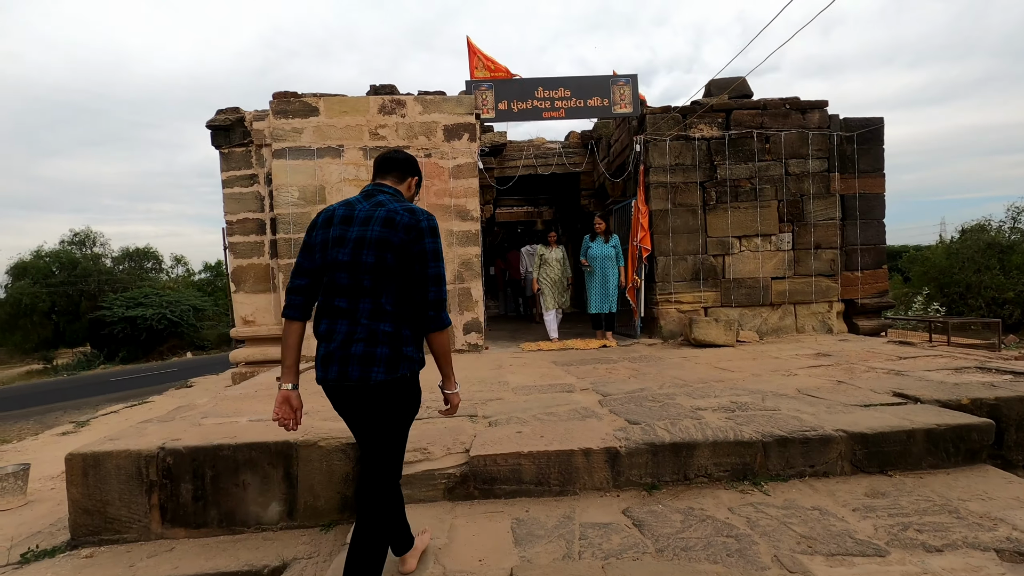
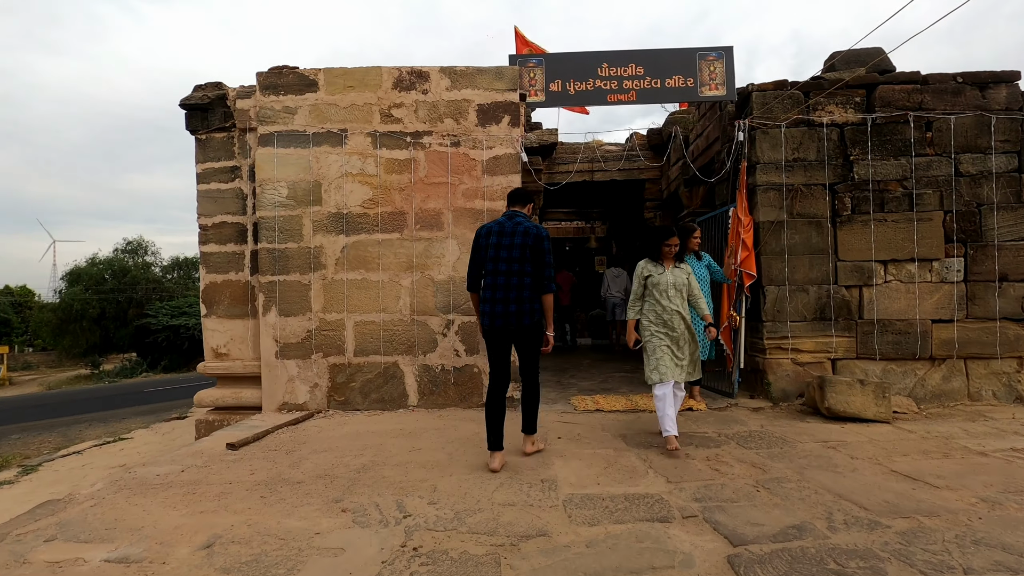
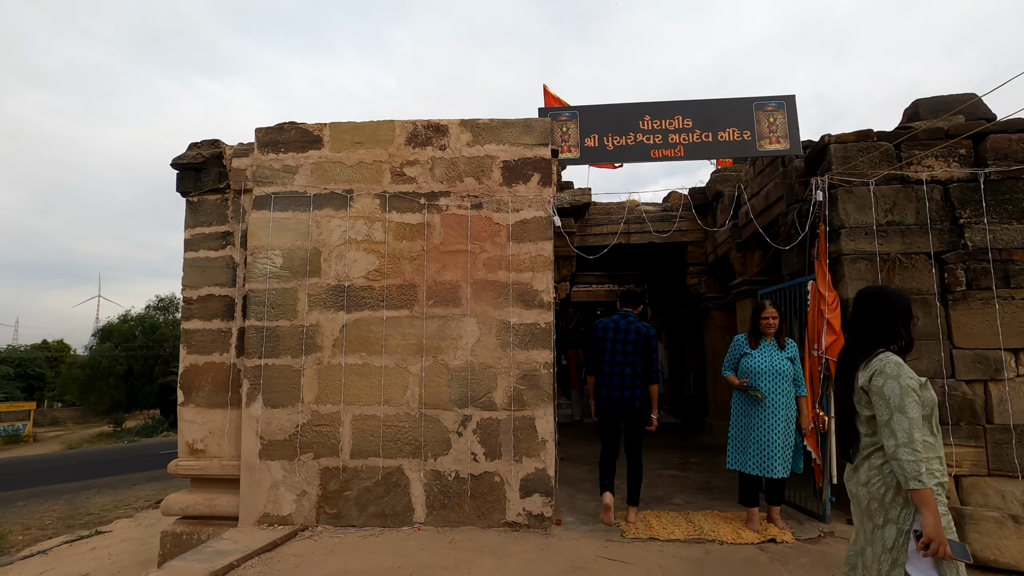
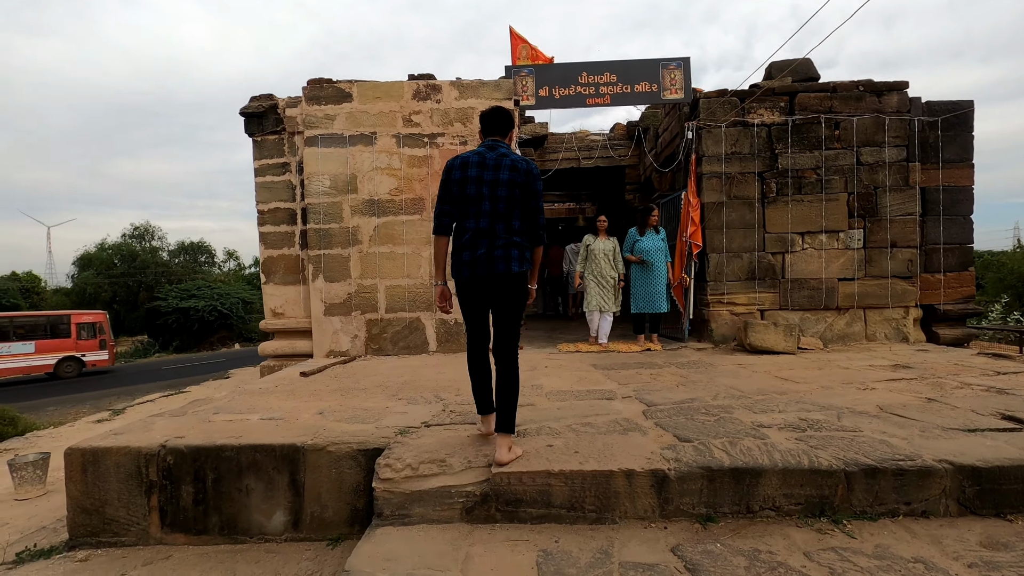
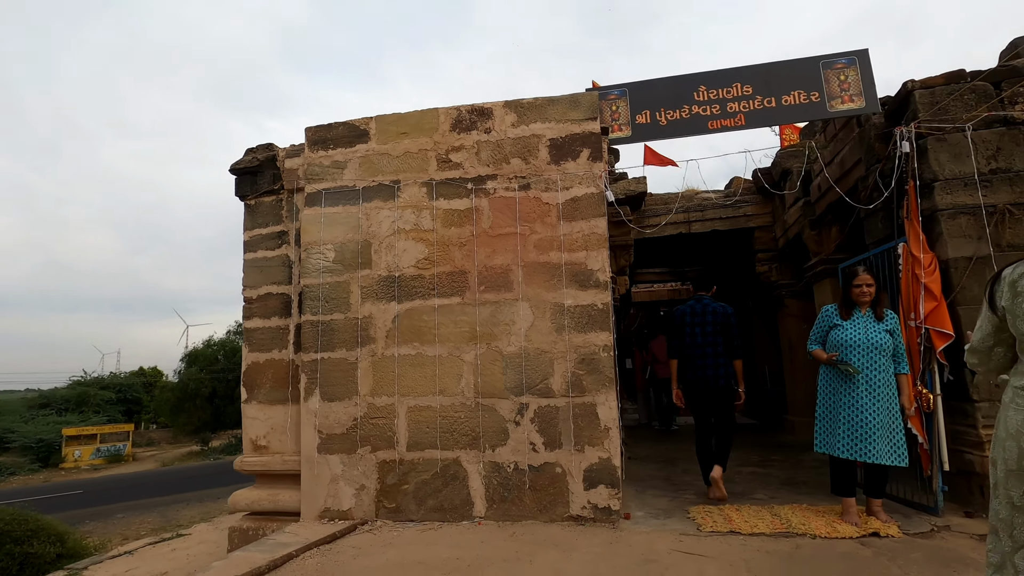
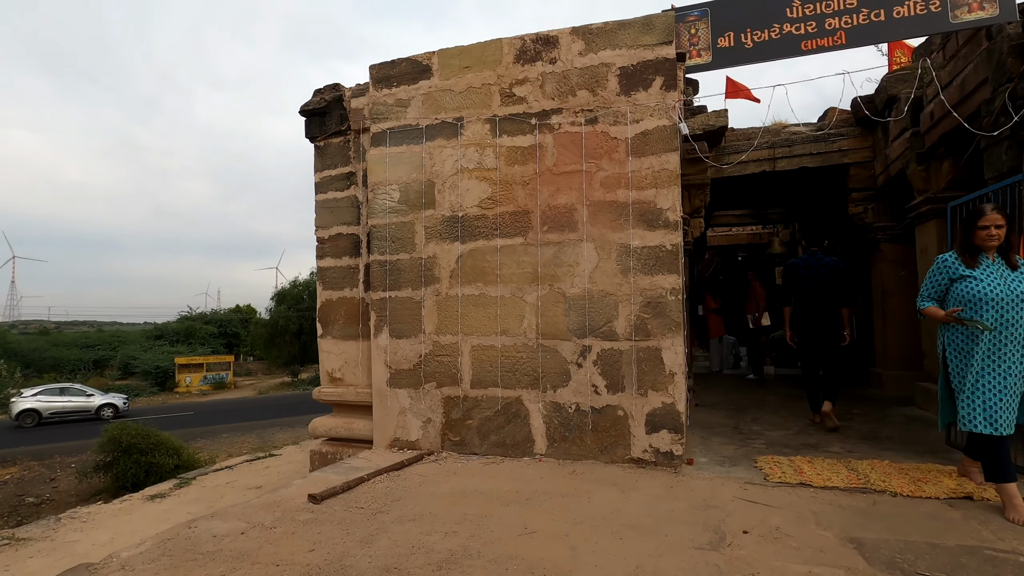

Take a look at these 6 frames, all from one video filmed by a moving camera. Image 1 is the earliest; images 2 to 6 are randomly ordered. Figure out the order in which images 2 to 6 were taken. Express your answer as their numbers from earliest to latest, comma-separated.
4, 2, 3, 5, 6
